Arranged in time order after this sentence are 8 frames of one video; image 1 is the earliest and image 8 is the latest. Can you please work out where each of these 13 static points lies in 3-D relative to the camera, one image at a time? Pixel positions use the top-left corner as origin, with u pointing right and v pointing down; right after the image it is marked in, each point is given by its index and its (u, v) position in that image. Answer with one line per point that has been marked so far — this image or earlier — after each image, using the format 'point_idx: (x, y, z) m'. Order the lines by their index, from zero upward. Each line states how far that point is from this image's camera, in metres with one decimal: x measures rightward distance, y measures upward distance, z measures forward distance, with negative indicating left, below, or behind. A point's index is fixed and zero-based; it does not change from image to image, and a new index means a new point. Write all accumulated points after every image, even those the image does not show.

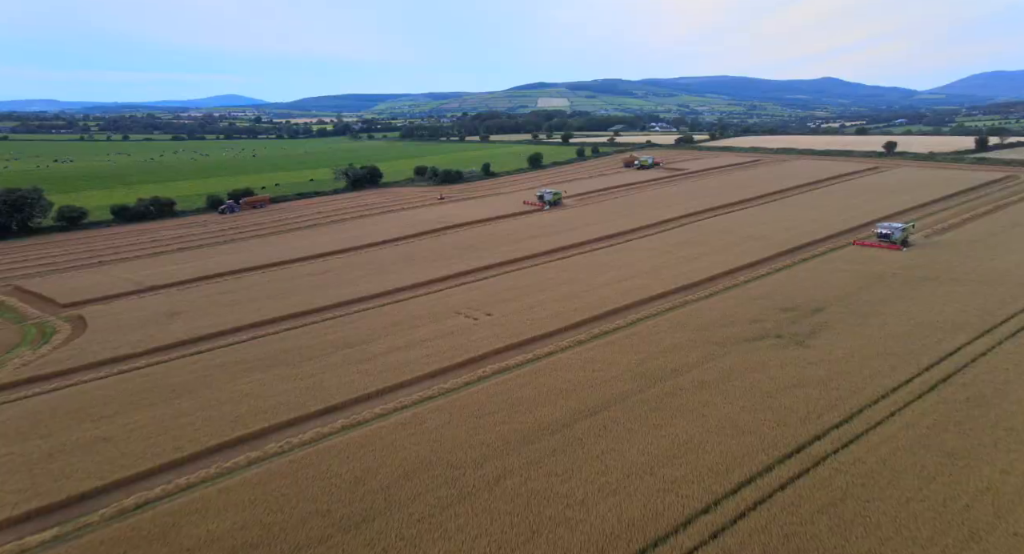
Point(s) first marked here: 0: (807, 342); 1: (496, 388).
0: (+8.2, -1.8, +17.1) m
1: (-0.4, -2.9, +15.6) m
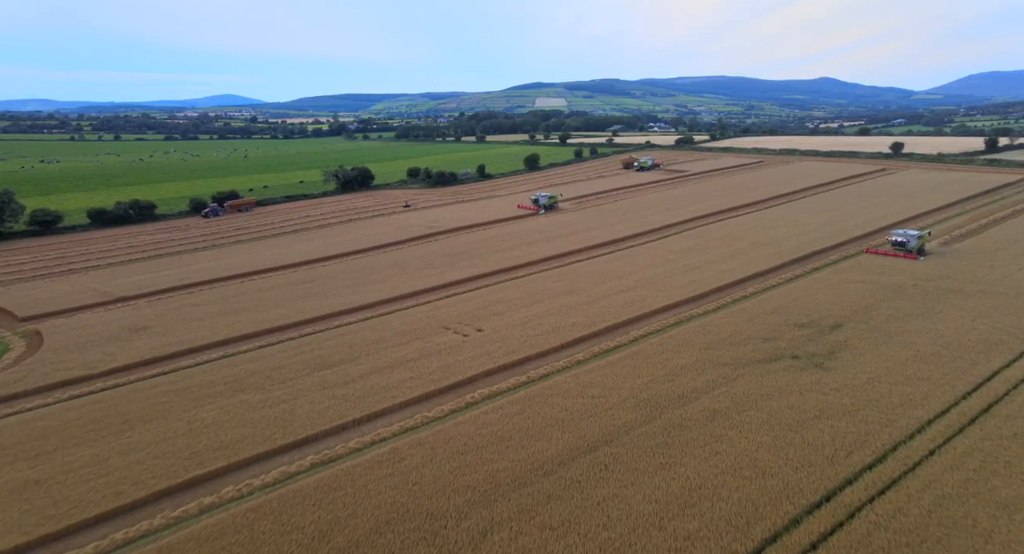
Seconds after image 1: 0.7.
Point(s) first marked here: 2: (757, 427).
0: (+8.0, -2.2, +15.6) m
1: (-0.6, -3.2, +14.0) m
2: (+5.2, -3.1, +12.9) m
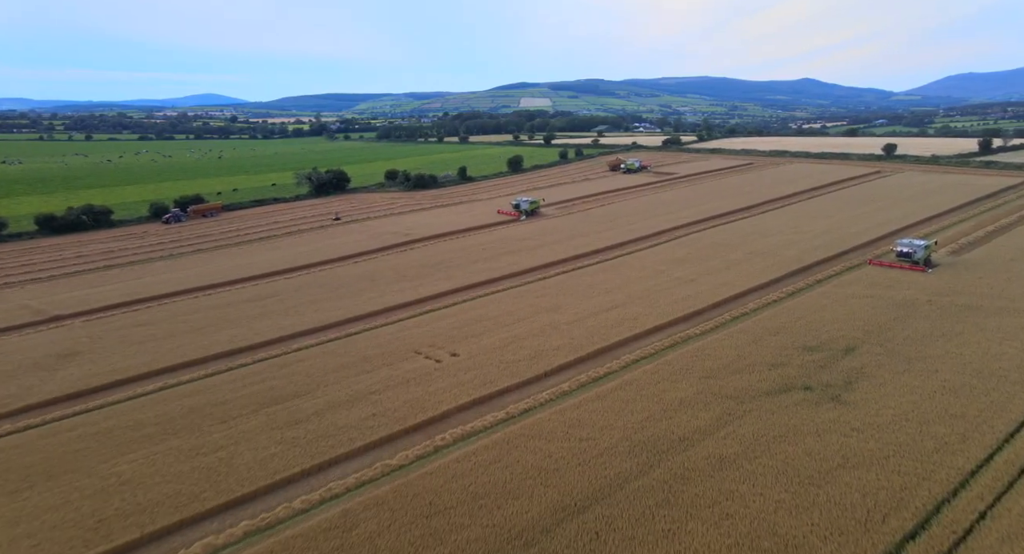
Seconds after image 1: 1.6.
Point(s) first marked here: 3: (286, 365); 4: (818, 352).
0: (+7.5, -2.7, +13.8) m
1: (-1.1, -3.8, +12.0) m
2: (+4.7, -3.6, +11.0) m
3: (-6.3, -2.4, +17.0) m
4: (+8.0, -2.0, +16.1) m
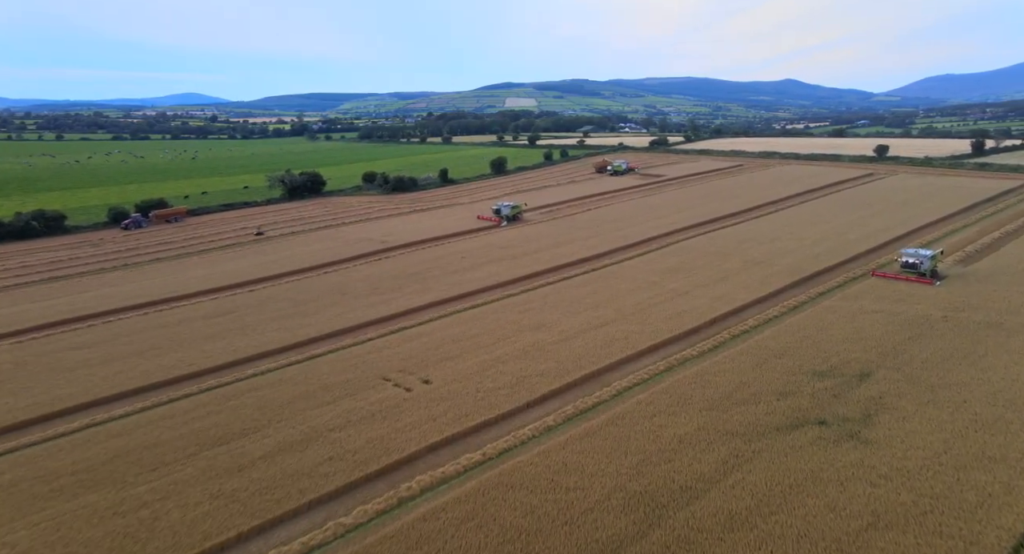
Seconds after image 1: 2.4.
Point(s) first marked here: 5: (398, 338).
0: (+7.0, -3.1, +12.2) m
1: (-1.5, -4.2, +10.2) m
2: (+4.3, -4.1, +9.4) m
3: (-6.8, -2.9, +15.1) m
4: (+7.5, -2.4, +14.5) m
5: (-3.5, -1.9, +18.7) m
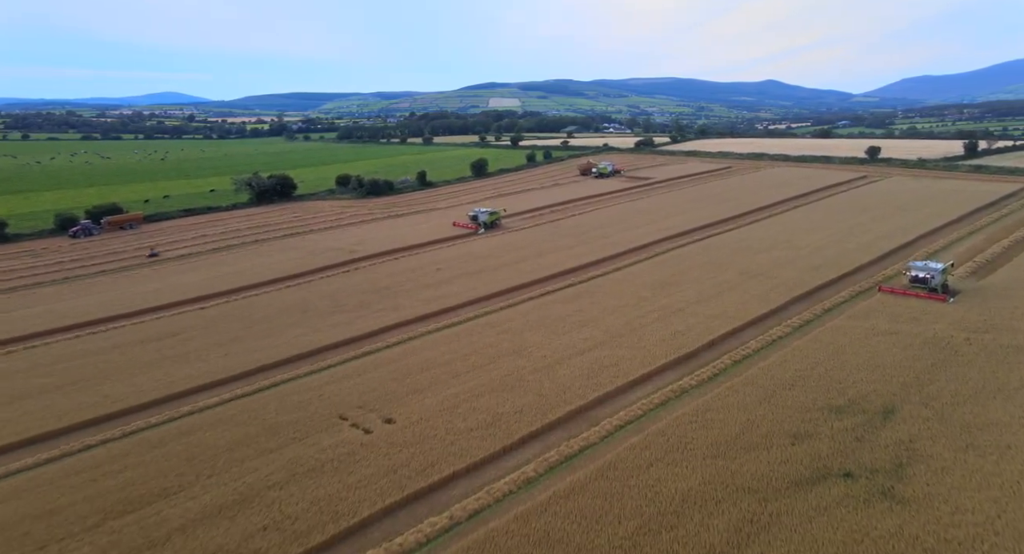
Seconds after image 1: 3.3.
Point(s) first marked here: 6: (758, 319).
0: (+6.6, -3.6, +10.3) m
1: (-1.9, -4.7, +8.2) m
2: (+3.9, -4.6, +7.5) m
3: (-7.4, -3.5, +12.9) m
4: (+7.0, -2.9, +12.7) m
5: (-4.1, -2.4, +16.6) m
6: (+7.5, -1.3, +18.6) m
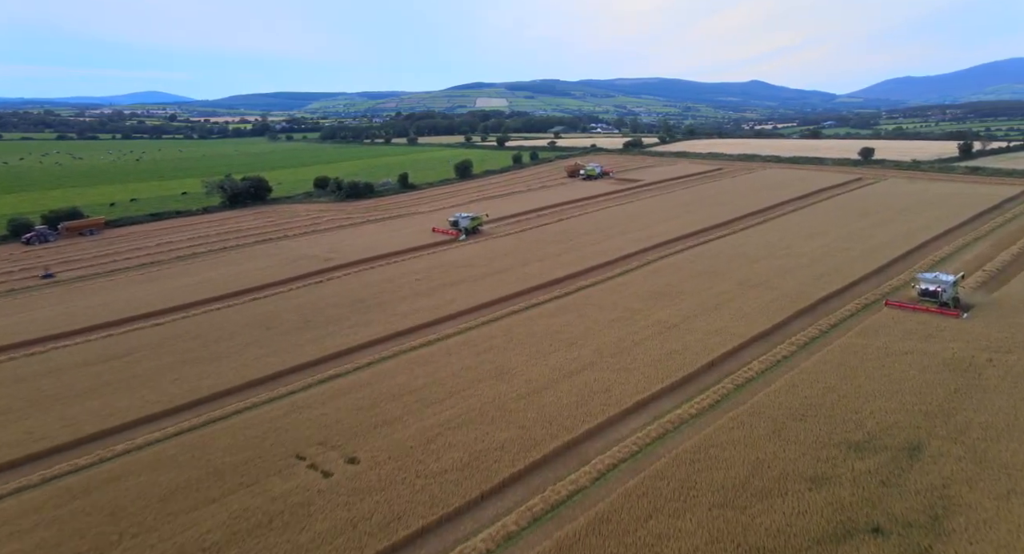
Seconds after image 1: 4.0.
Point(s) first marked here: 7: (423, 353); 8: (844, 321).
0: (+6.2, -4.0, +8.9) m
1: (-2.2, -5.2, +6.6) m
2: (+3.6, -5.0, +6.0) m
3: (-7.7, -3.9, +11.2) m
4: (+6.6, -3.3, +11.3) m
5: (-4.6, -2.8, +14.9) m
6: (+7.0, -1.6, +17.2) m
7: (-2.4, -2.1, +17.1) m
8: (+9.7, -1.3, +17.9) m
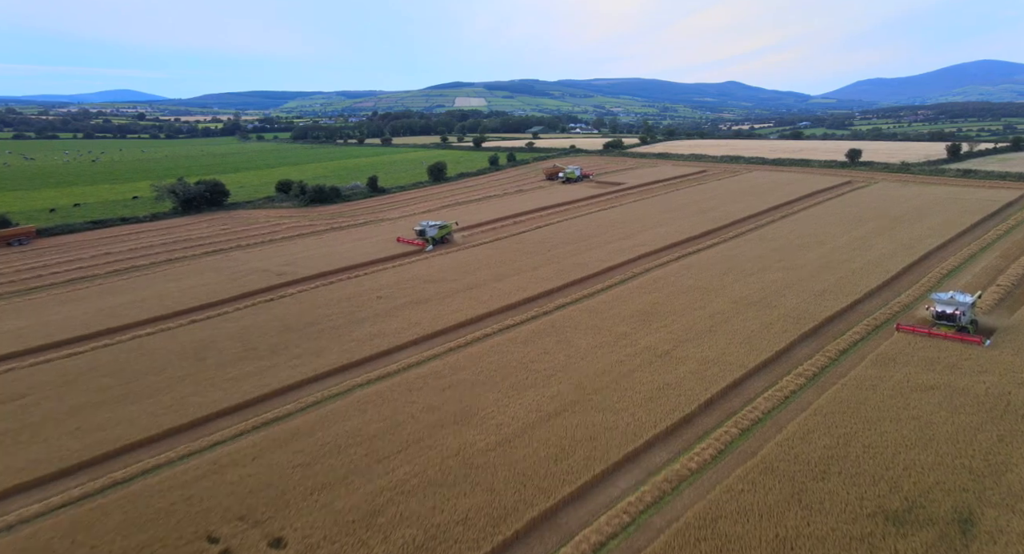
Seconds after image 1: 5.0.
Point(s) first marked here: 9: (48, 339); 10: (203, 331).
0: (+5.8, -4.5, +6.8) m
1: (-2.6, -5.7, +4.2) m
2: (+3.3, -5.5, +3.8) m
3: (-8.3, -4.5, +8.6) m
4: (+6.1, -3.8, +9.2) m
5: (-5.2, -3.4, +12.5) m
6: (+6.2, -2.2, +15.1) m
7: (-3.2, -2.7, +14.7) m
8: (+8.9, -1.8, +15.9) m
9: (-13.5, -1.8, +17.9) m
10: (-9.3, -1.6, +18.5) m
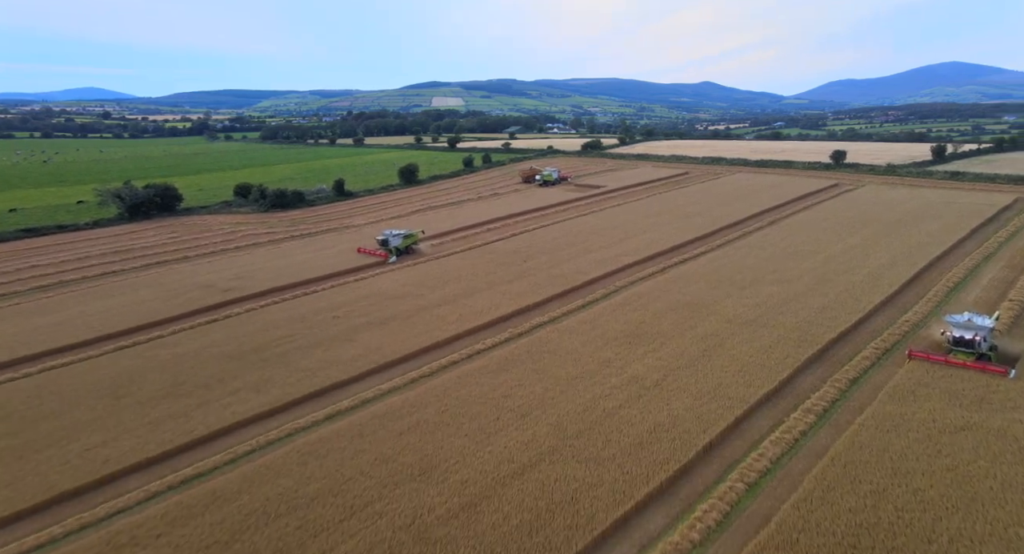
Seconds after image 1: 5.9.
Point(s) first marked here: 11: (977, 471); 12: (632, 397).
0: (+5.4, -5.0, +5.0) m
1: (-2.8, -6.3, +2.1) m
2: (+3.0, -6.0, +1.9) m
3: (-8.7, -5.1, +6.3) m
4: (+5.6, -4.3, +7.3) m
5: (-5.8, -4.0, +10.3) m
6: (+5.5, -2.6, +13.3) m
7: (-3.8, -3.2, +12.5) m
8: (+8.2, -2.2, +14.2) m
9: (-14.2, -2.4, +15.4) m
10: (-10.1, -2.2, +16.1) m
11: (+7.8, -3.3, +10.3) m
12: (+2.7, -2.6, +13.5) m
